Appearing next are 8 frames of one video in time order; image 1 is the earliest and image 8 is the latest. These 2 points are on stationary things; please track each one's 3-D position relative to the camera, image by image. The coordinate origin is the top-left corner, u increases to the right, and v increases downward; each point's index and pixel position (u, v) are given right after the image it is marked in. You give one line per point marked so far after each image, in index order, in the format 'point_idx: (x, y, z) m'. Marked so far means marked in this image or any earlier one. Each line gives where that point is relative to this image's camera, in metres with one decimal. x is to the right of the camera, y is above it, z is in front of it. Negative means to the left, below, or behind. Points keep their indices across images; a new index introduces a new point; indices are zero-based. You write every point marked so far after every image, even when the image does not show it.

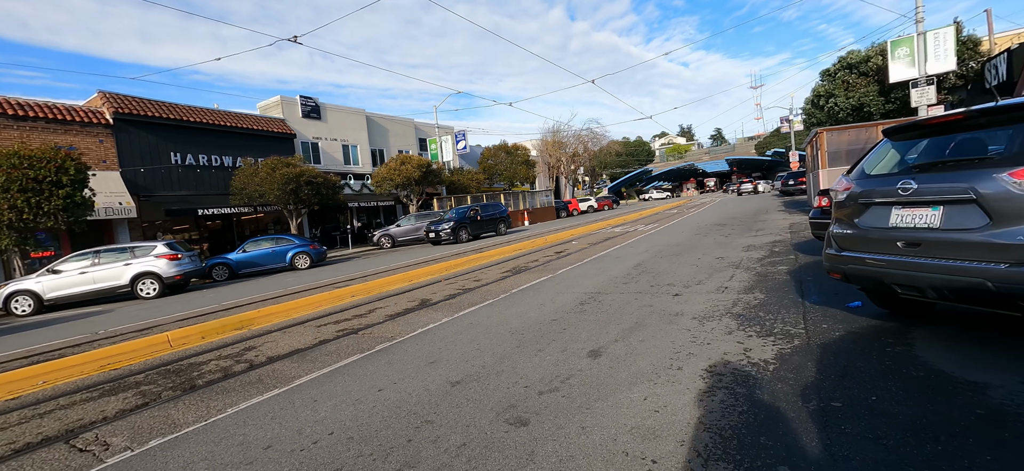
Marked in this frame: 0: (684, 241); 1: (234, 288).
0: (+5.1, -0.2, +12.4) m
1: (-9.5, -1.8, +14.5) m
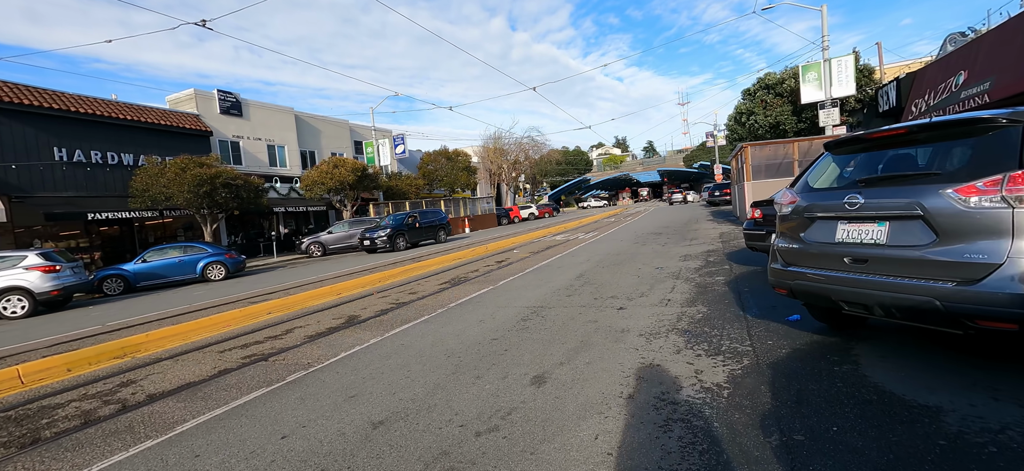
0: (+3.3, -0.4, +12.5) m
1: (-11.4, -2.1, +12.5) m
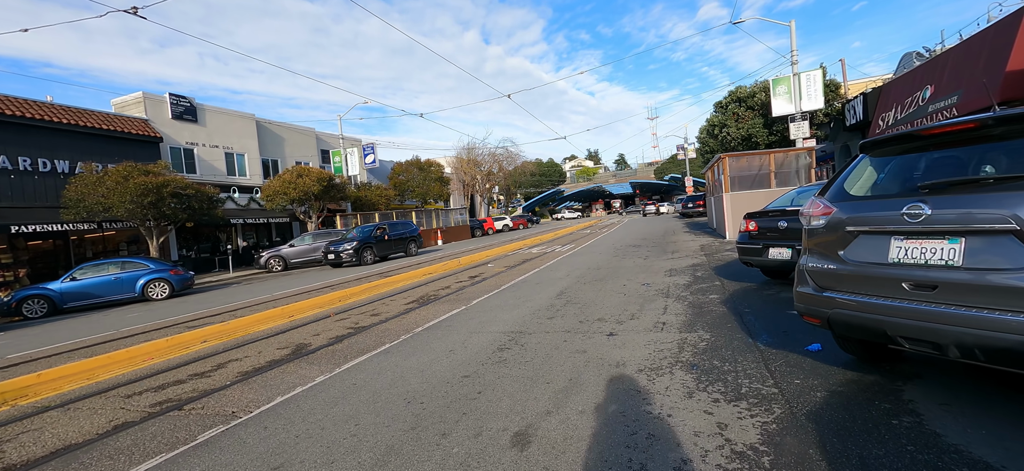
0: (+2.6, -0.8, +11.9) m
1: (-12.1, -2.5, +10.9) m
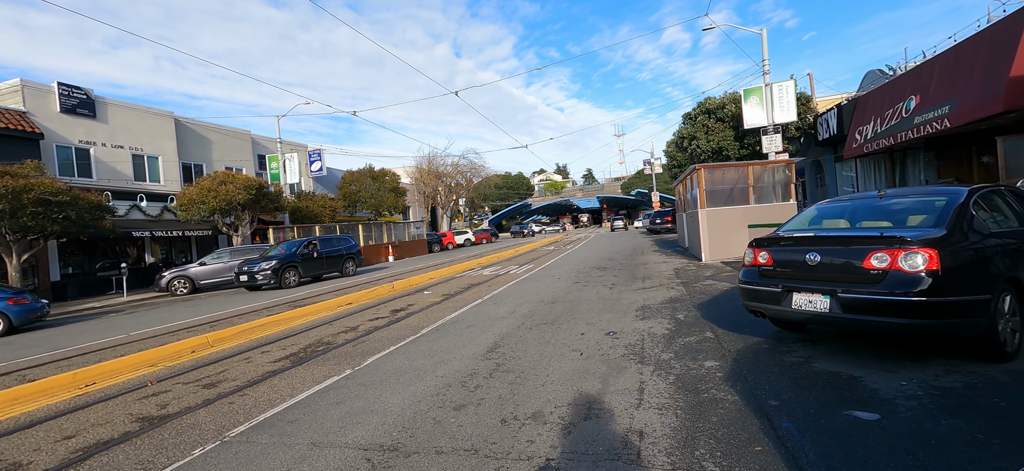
0: (+1.1, -1.4, +9.6) m
1: (-13.5, -2.8, +7.5) m
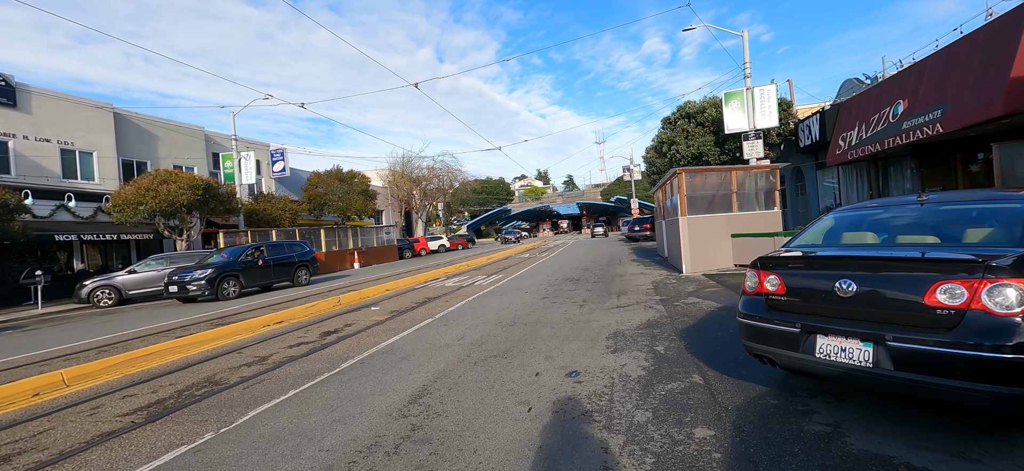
0: (+0.2, -1.6, +8.3) m
1: (-14.3, -2.9, +5.5) m
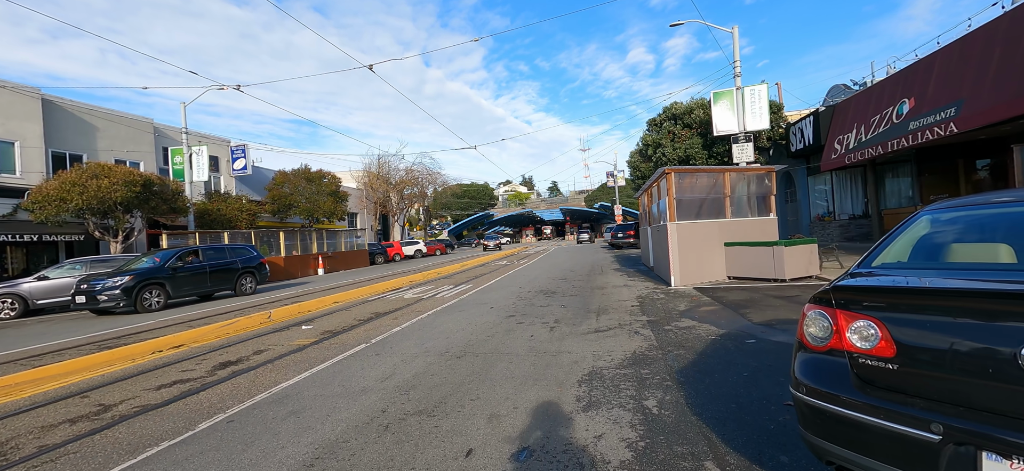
0: (-0.5, -1.7, +6.6) m
1: (-15.0, -2.8, +3.3) m
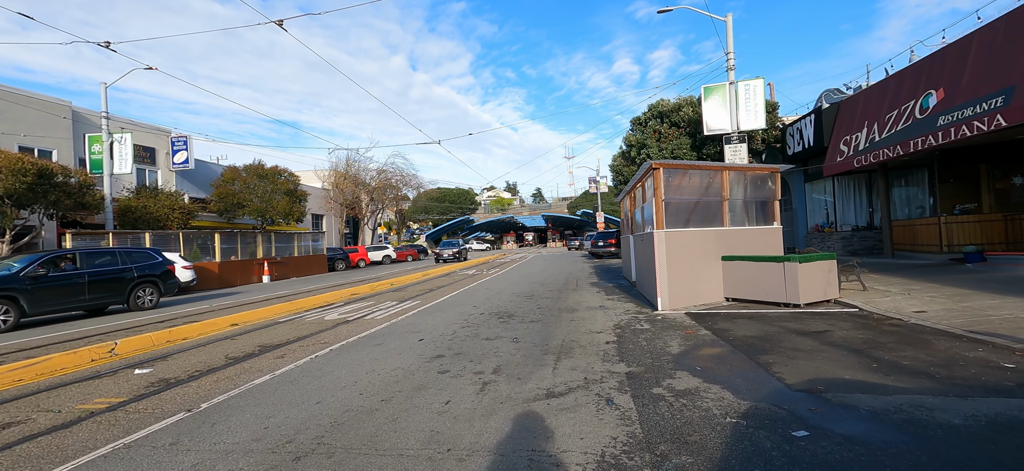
0: (-1.5, -1.7, +4.1) m
1: (-15.8, -2.5, +0.2) m
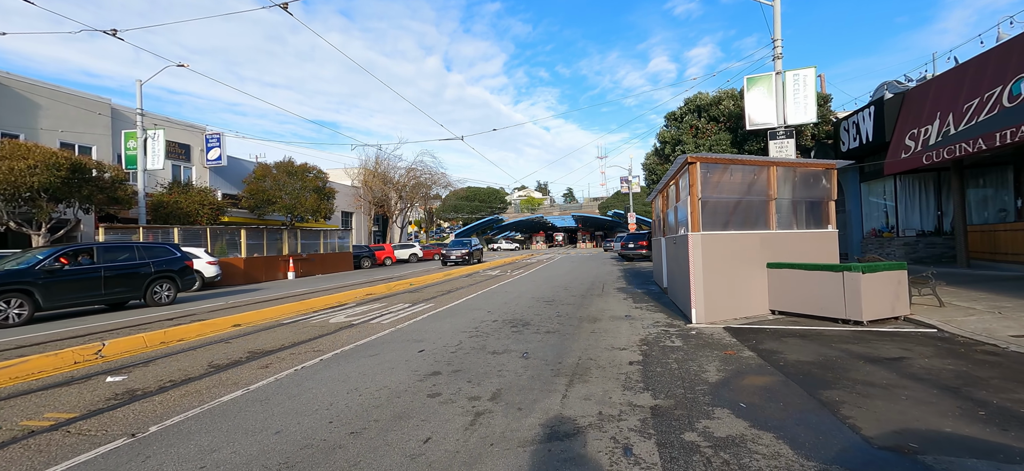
0: (-1.6, -1.7, +3.4) m
1: (-16.1, -2.3, +0.5) m
